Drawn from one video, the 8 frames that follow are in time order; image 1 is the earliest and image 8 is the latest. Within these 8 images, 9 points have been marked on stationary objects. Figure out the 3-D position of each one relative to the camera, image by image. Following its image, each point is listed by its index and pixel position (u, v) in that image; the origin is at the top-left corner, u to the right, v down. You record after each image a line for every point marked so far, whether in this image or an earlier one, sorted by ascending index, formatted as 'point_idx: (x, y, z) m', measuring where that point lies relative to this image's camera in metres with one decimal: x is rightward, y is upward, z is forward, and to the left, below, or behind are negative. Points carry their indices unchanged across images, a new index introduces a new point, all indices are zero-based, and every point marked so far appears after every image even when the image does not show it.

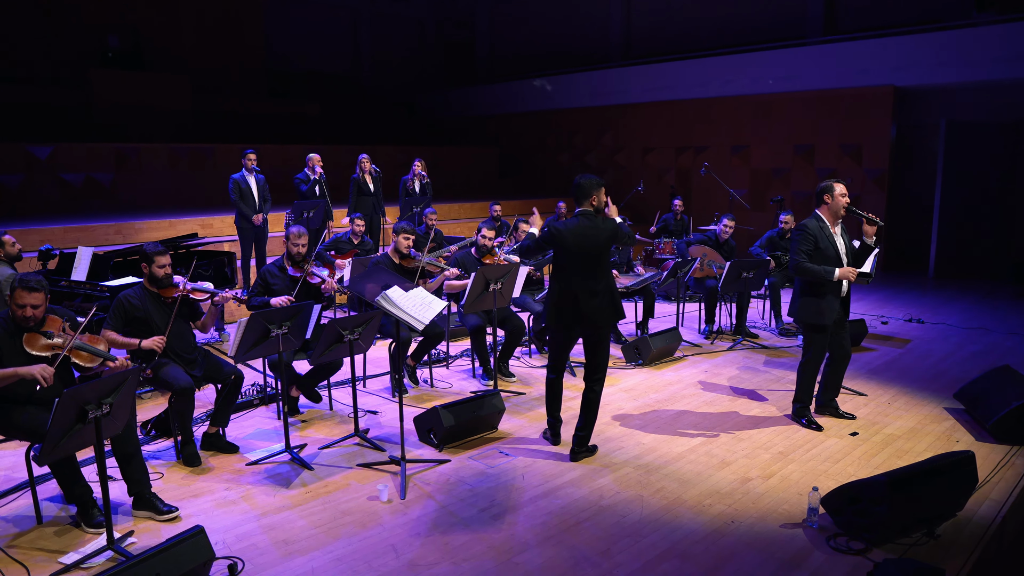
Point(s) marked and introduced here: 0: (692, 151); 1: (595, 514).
0: (+4.0, +3.1, +15.8) m
1: (+0.5, -1.3, +4.2) m
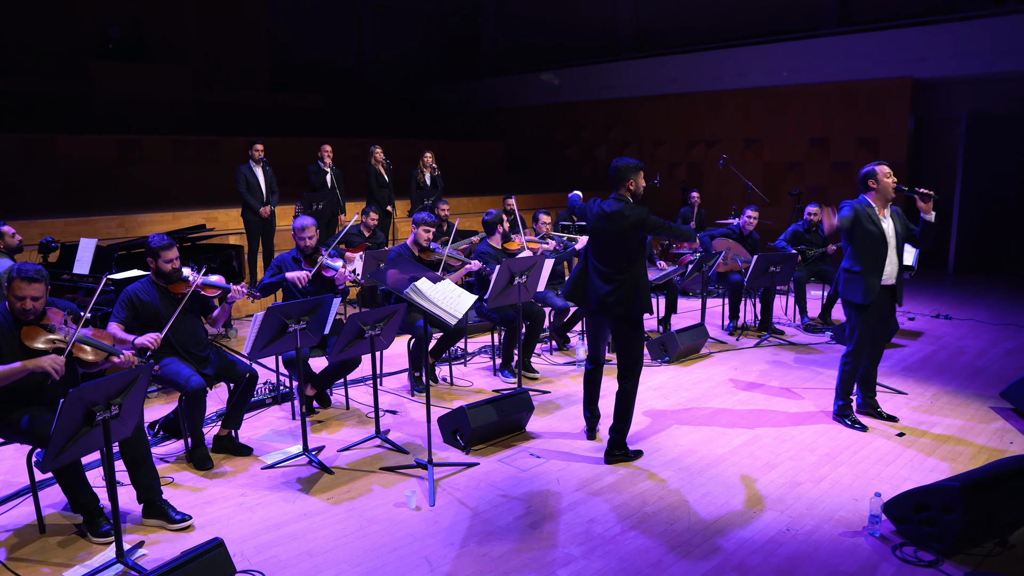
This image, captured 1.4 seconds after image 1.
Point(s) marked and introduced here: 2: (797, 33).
0: (+4.2, +3.1, +15.5) m
1: (+0.7, -1.3, +3.9) m
2: (+5.7, +5.2, +14.3) m
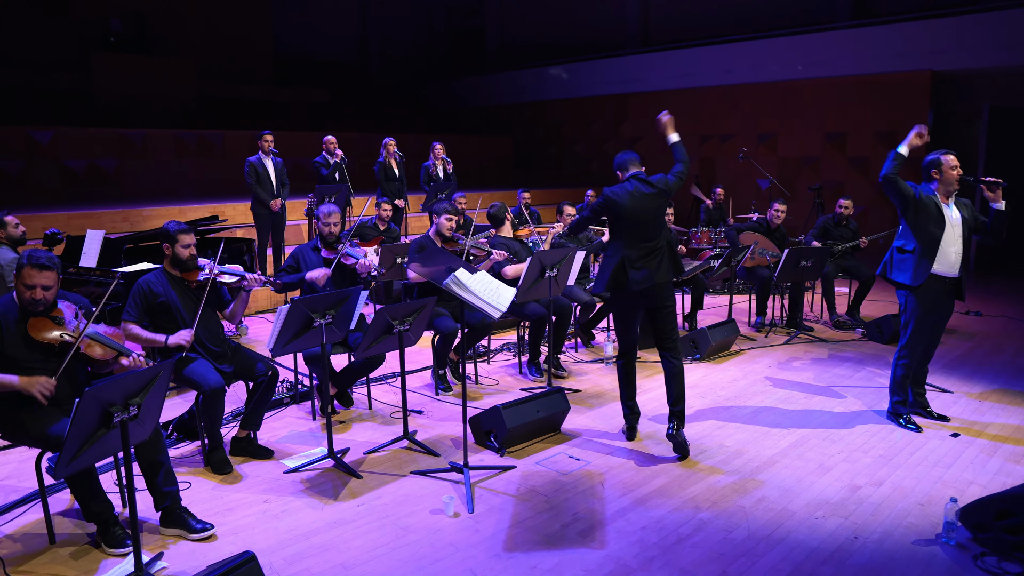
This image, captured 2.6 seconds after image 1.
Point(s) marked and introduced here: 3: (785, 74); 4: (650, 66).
0: (+4.4, +3.2, +15.2) m
1: (+0.9, -1.2, +3.6) m
2: (+5.9, +5.2, +14.1) m
3: (+5.3, +4.2, +13.8) m
4: (+3.0, +5.0, +15.8) m
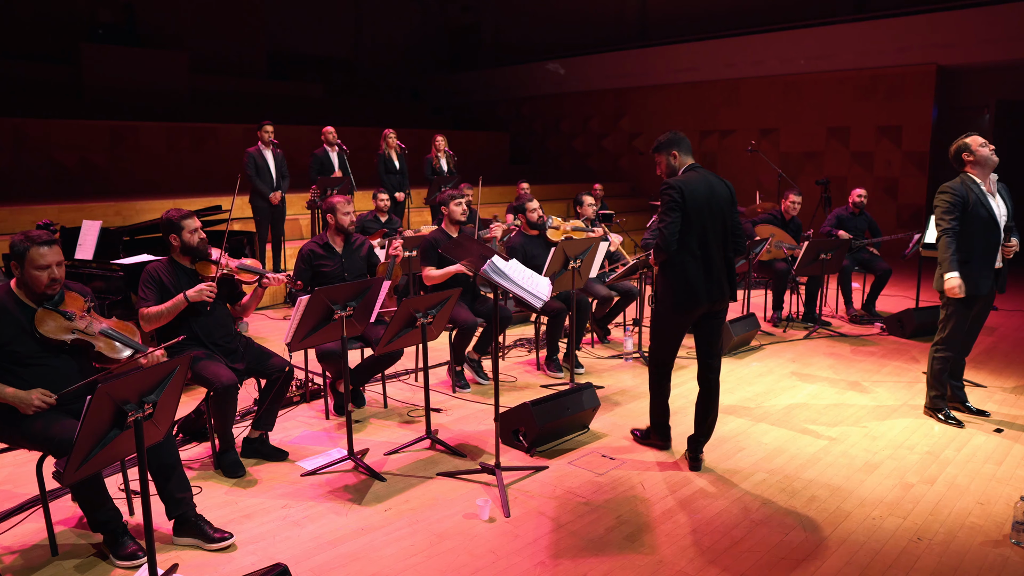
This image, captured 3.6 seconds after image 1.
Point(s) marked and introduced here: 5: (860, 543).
0: (+4.4, +3.3, +15.0) m
1: (+1.1, -1.2, +3.4) m
2: (+5.9, +5.3, +13.9) m
3: (+5.3, +4.3, +13.7) m
4: (+3.0, +5.0, +15.6) m
5: (+1.6, -1.2, +3.3) m
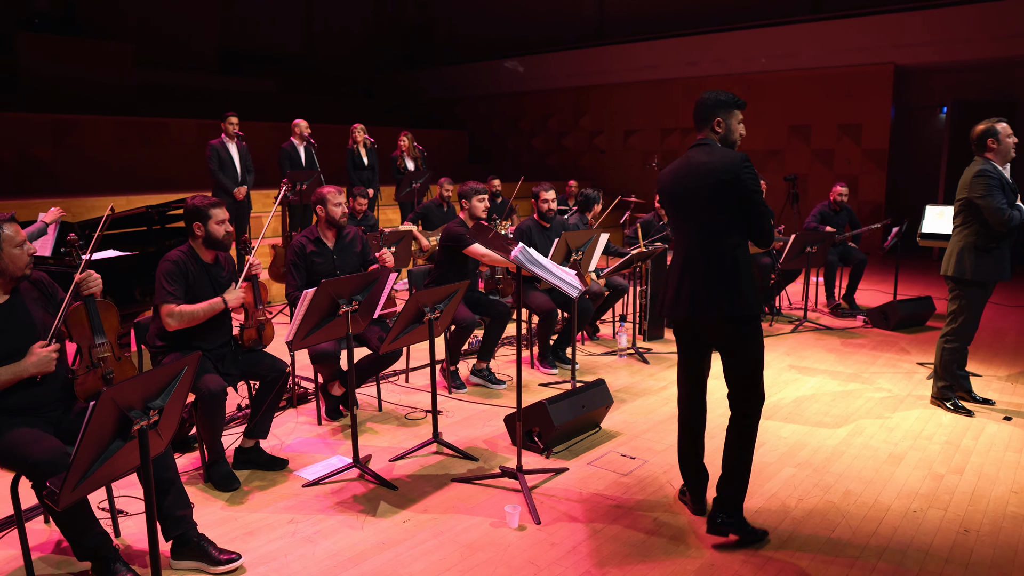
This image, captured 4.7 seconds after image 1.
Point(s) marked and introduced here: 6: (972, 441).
0: (+3.6, +3.3, +15.1) m
1: (+1.3, -1.1, +3.2) m
2: (+5.2, +5.4, +14.1) m
3: (+4.6, +4.3, +13.8) m
4: (+2.2, +5.1, +15.5) m
5: (+1.8, -1.1, +3.2) m
6: (+2.8, -0.9, +4.3) m
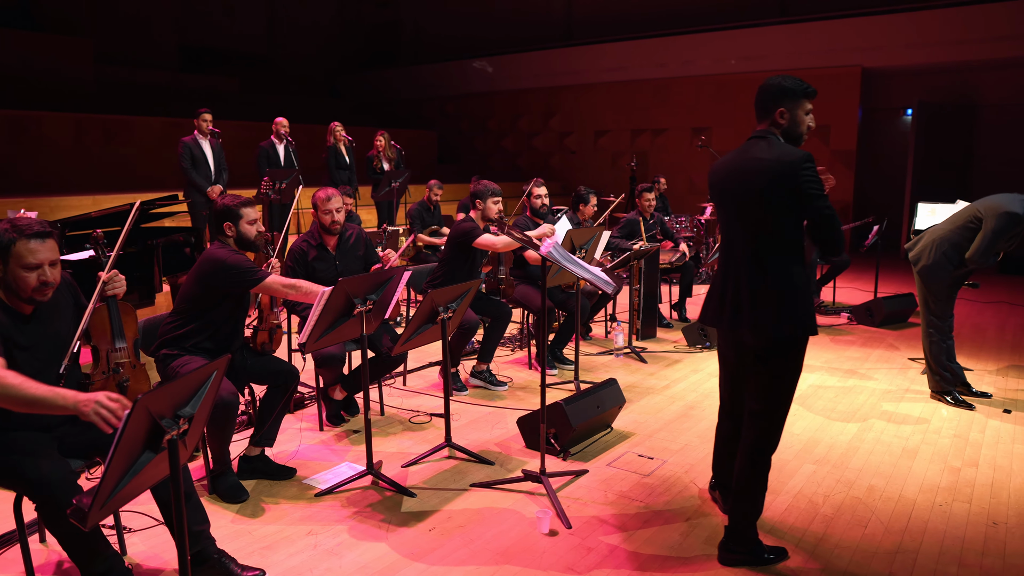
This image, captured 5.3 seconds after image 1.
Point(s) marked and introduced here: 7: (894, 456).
0: (+3.0, +3.3, +15.2) m
1: (+1.4, -1.1, +3.2) m
2: (+4.7, +5.4, +14.3) m
3: (+4.1, +4.4, +13.9) m
4: (+1.5, +5.0, +15.5) m
5: (+1.9, -1.1, +3.2) m
6: (+2.8, -0.9, +4.3) m
7: (+2.1, -0.9, +4.0) m
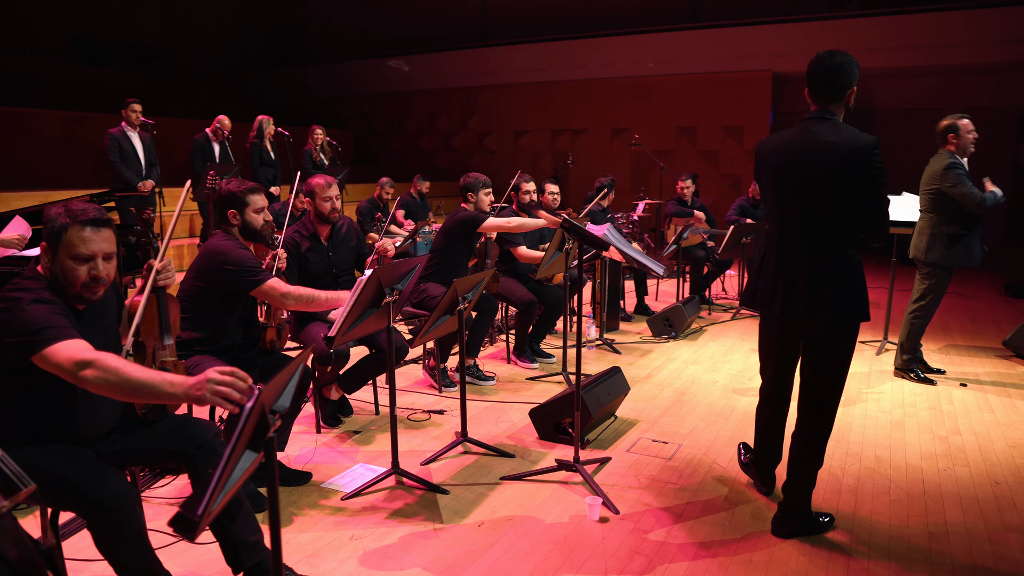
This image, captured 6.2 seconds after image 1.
0: (+1.4, +3.4, +15.4) m
1: (+1.6, -1.0, +3.3) m
2: (+3.1, +5.5, +14.8) m
3: (+2.6, +4.4, +14.4) m
4: (-0.2, +5.1, +15.6) m
5: (+2.1, -1.0, +3.4) m
6: (+2.9, -0.8, +4.6) m
7: (+2.2, -0.8, +4.2) m
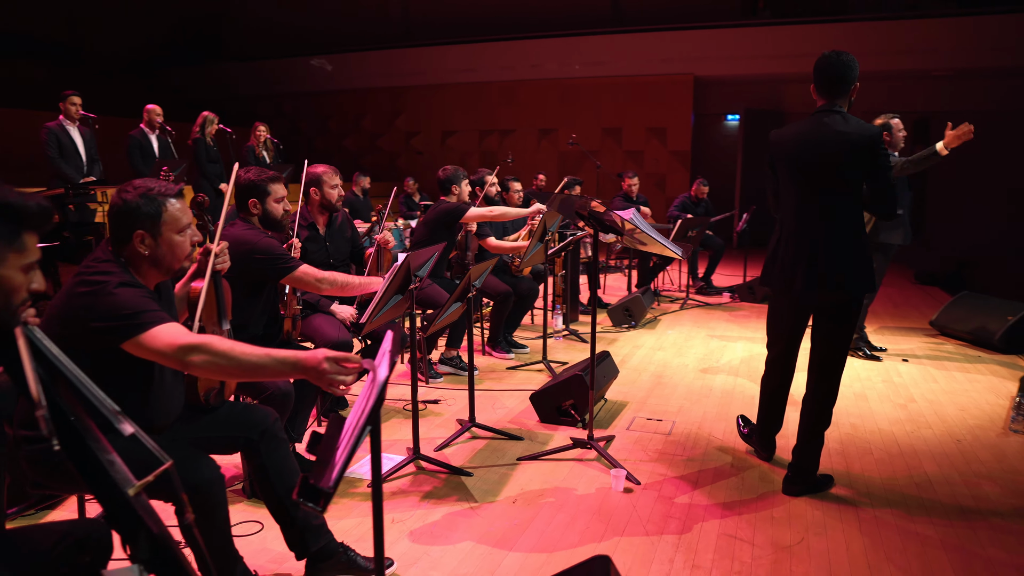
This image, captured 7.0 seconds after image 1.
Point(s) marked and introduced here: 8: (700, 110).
0: (-0.1, +3.4, +15.6) m
1: (+1.7, -0.9, +3.6) m
2: (+1.6, +5.6, +15.2) m
3: (+1.2, +4.5, +14.7) m
4: (-1.7, +5.1, +15.6) m
5: (+2.2, -0.9, +3.7) m
6: (+2.8, -0.6, +5.1) m
7: (+2.2, -0.7, +4.6) m
8: (+4.1, +3.8, +15.2) m
